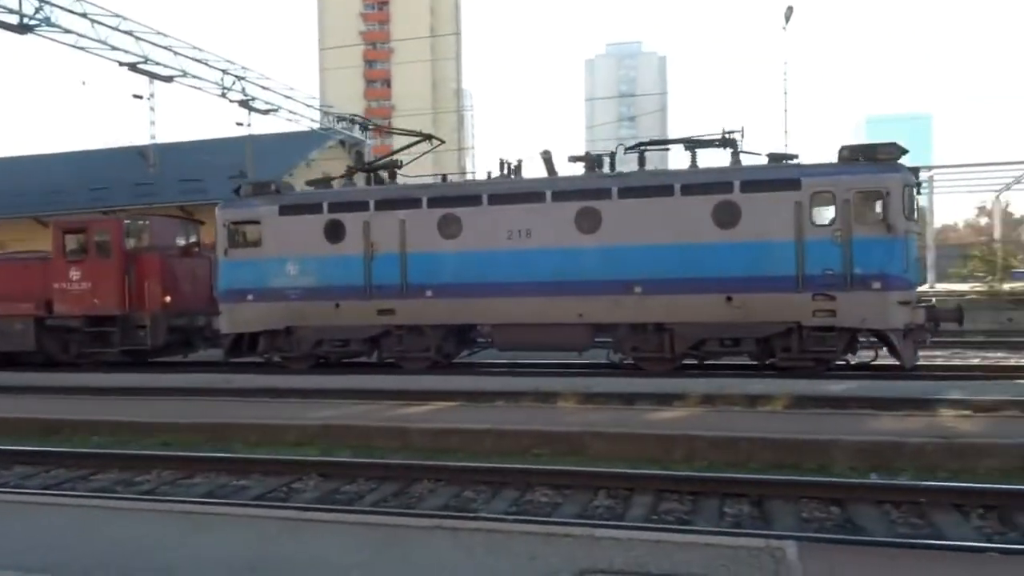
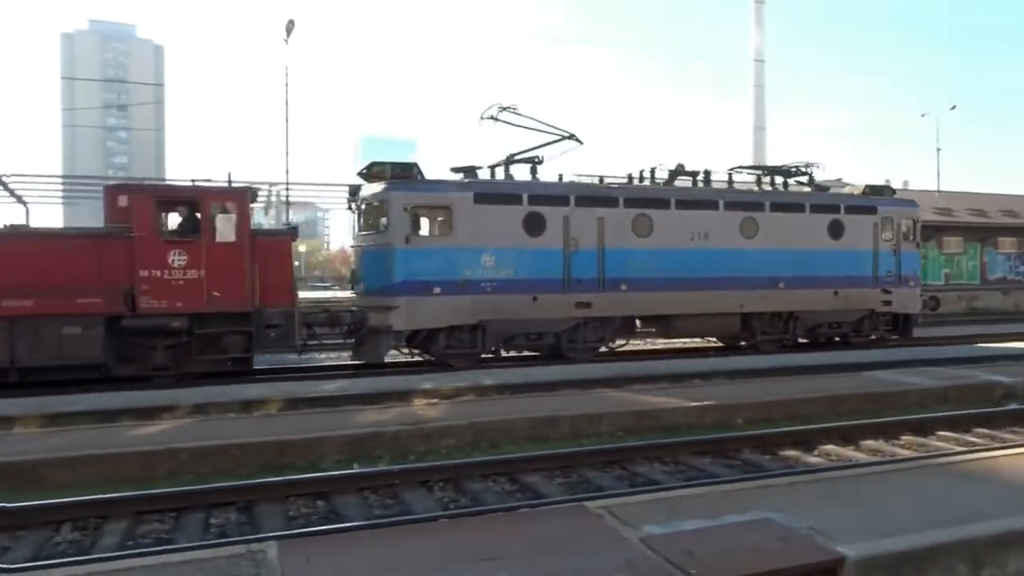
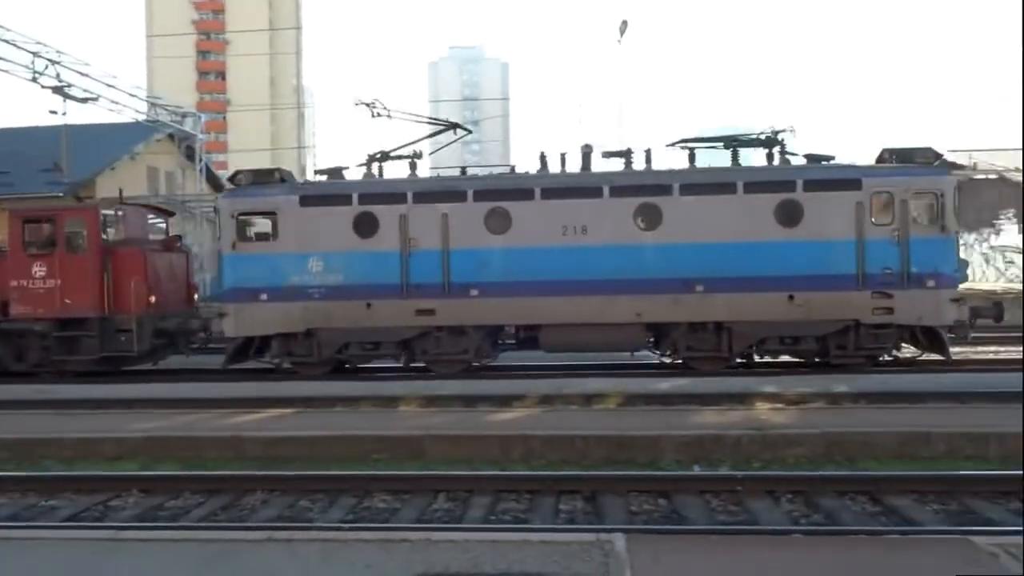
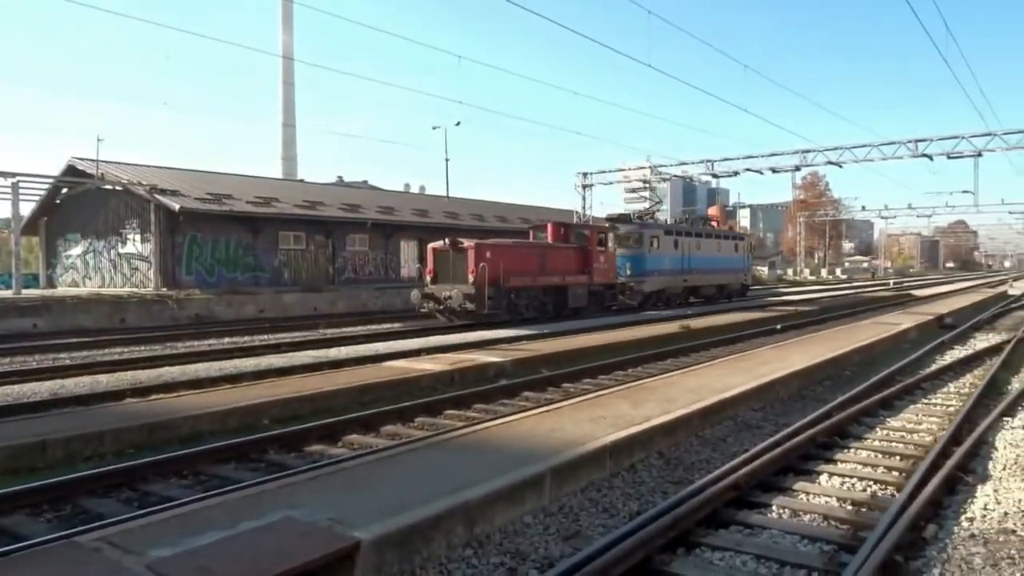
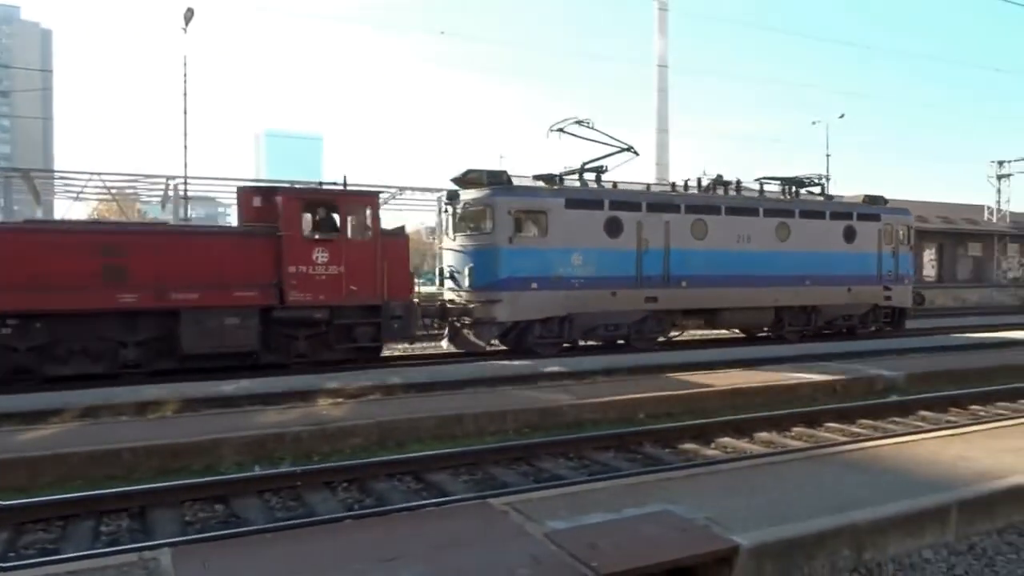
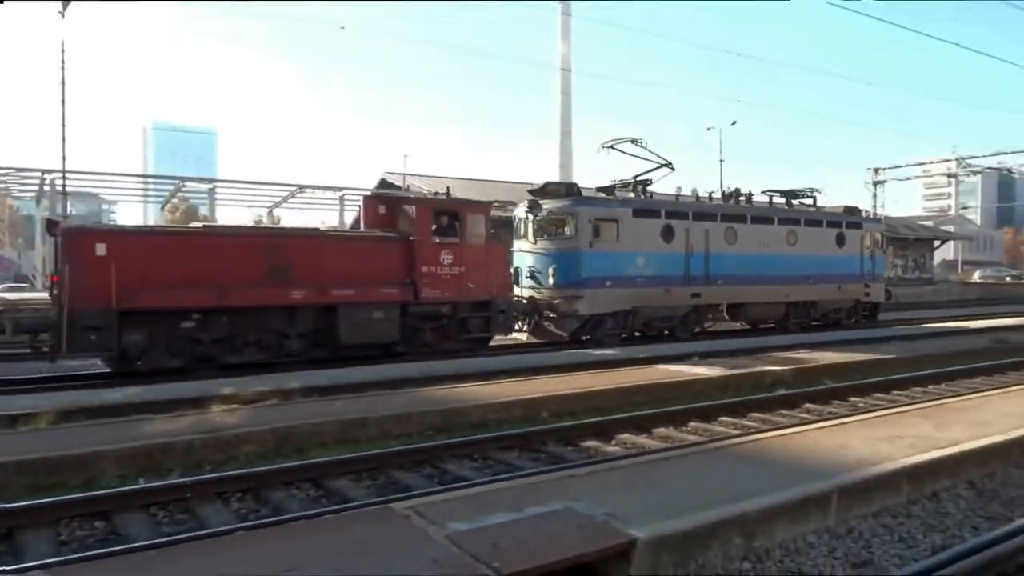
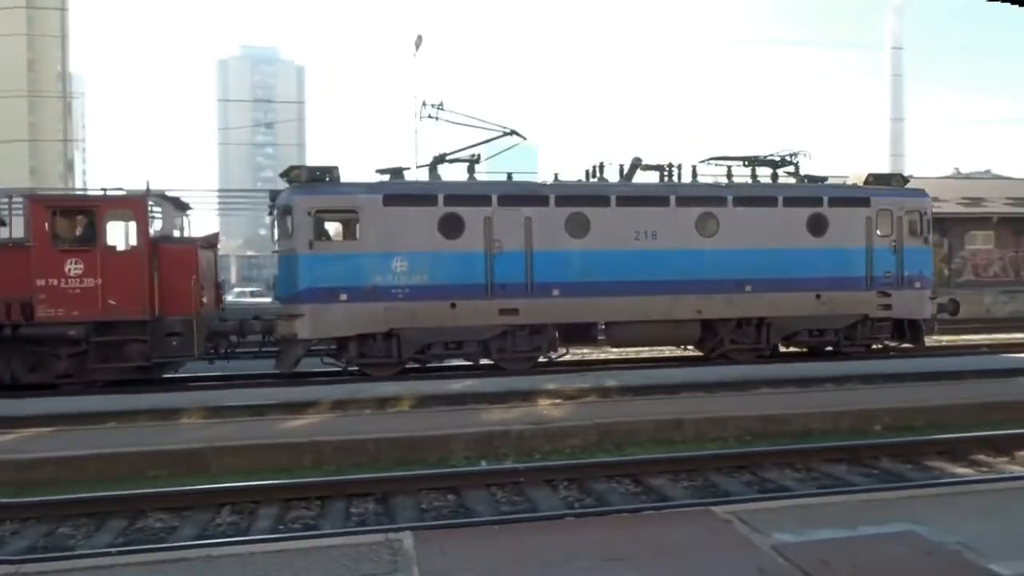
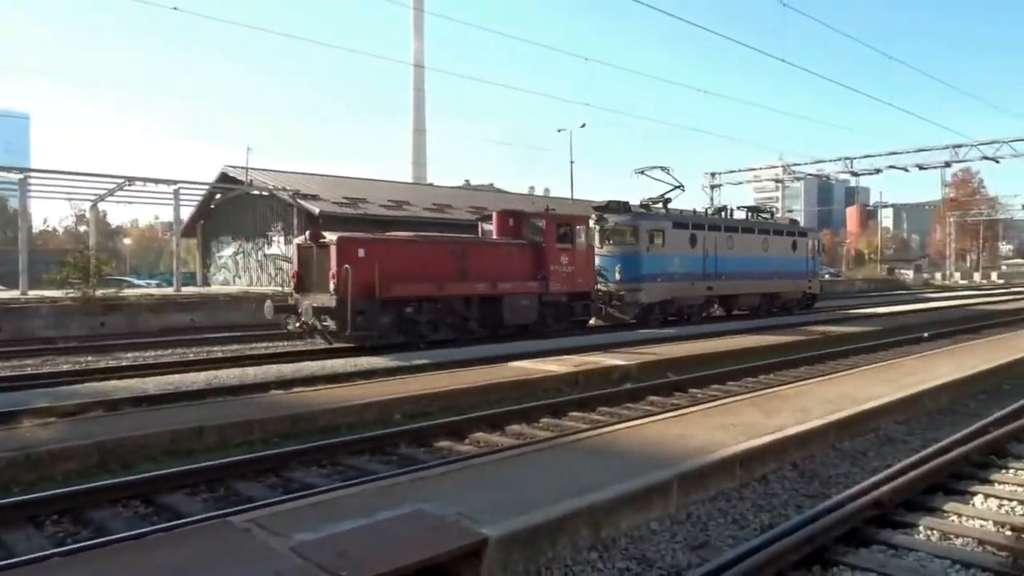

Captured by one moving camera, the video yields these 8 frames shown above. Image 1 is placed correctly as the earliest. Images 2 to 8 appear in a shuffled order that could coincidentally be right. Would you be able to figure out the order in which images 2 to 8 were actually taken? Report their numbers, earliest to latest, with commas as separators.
3, 7, 2, 5, 6, 8, 4
